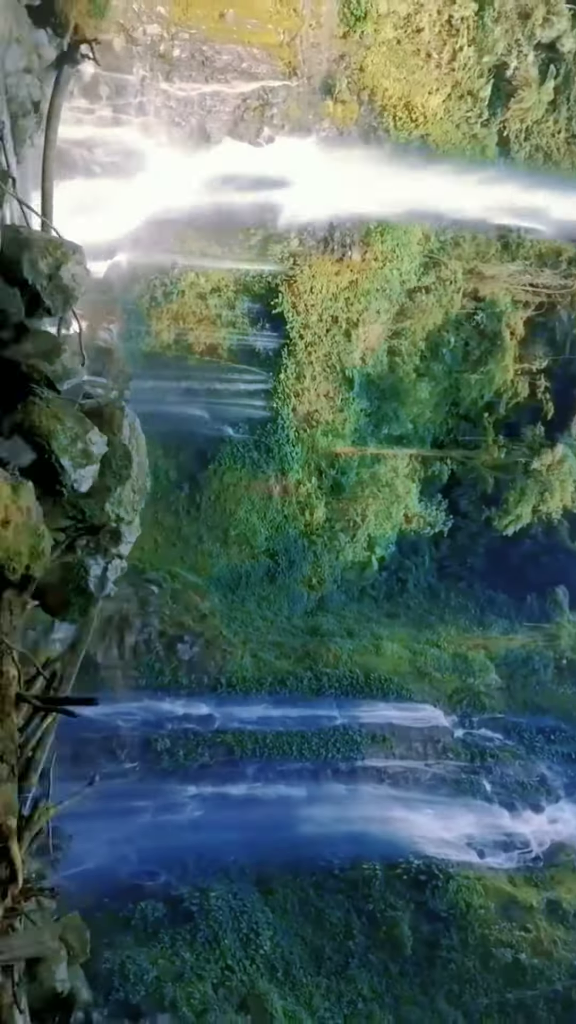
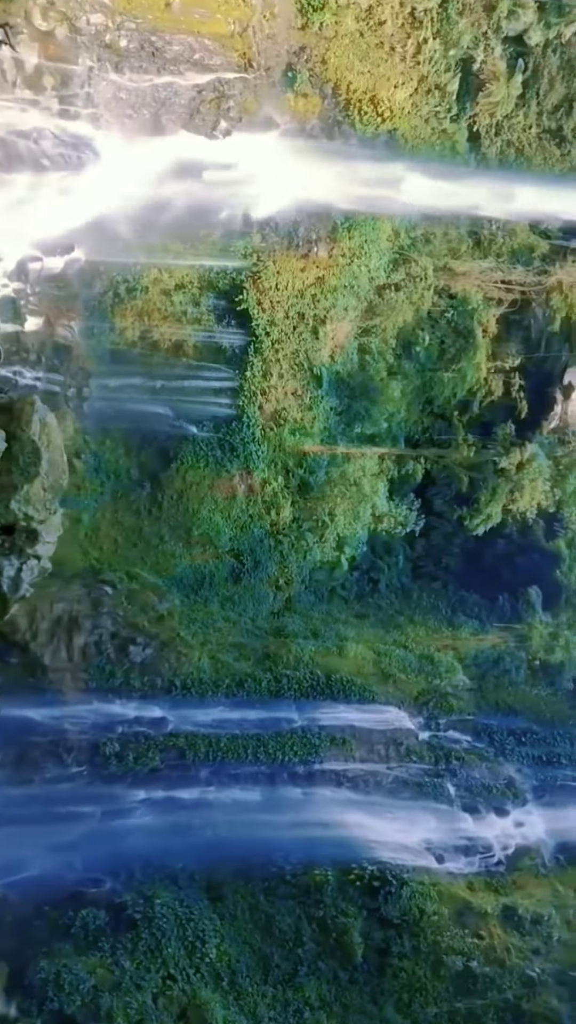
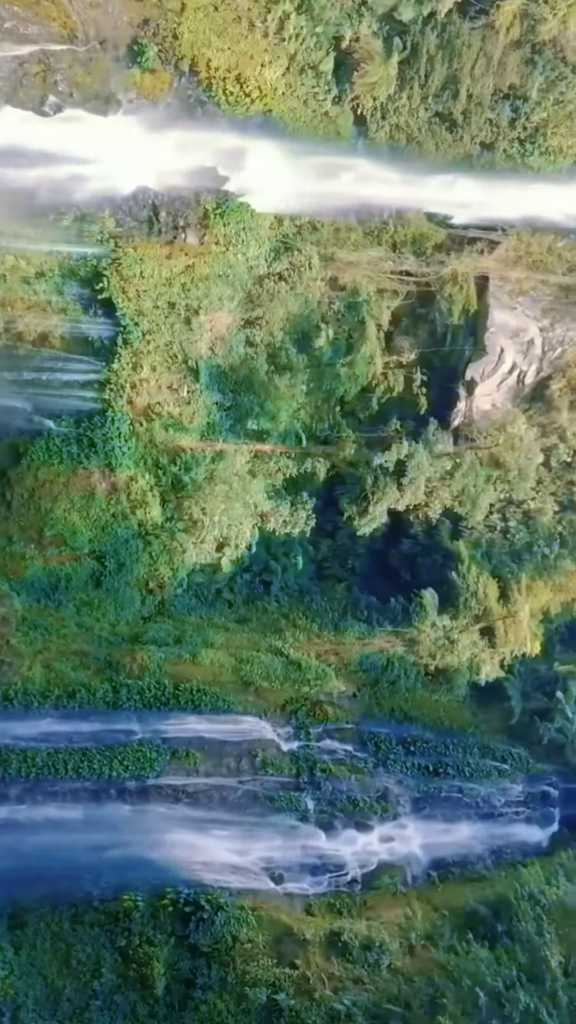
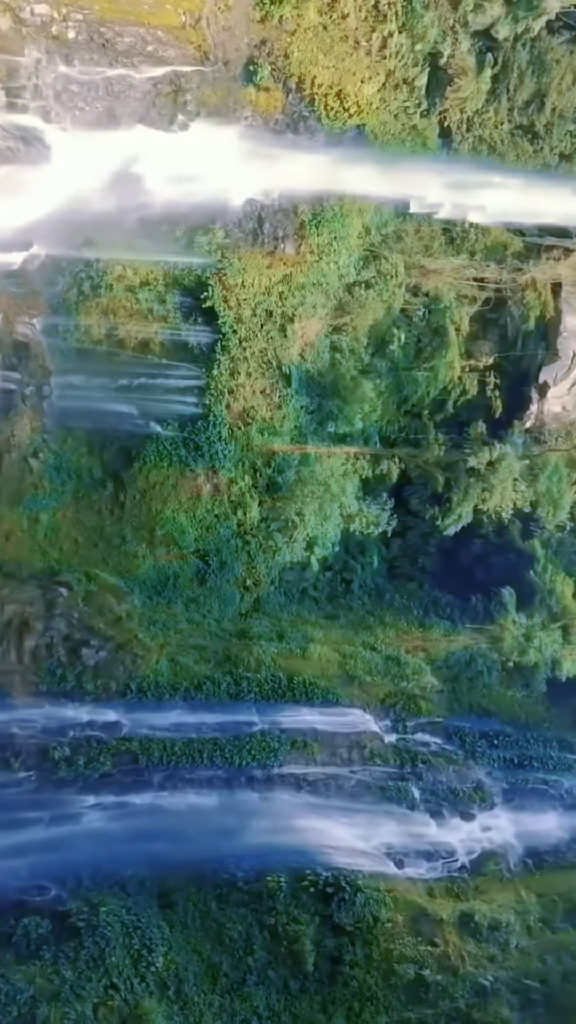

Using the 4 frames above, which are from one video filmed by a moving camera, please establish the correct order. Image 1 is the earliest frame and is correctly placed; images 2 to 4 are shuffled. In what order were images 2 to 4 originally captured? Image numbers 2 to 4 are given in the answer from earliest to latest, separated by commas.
2, 4, 3
